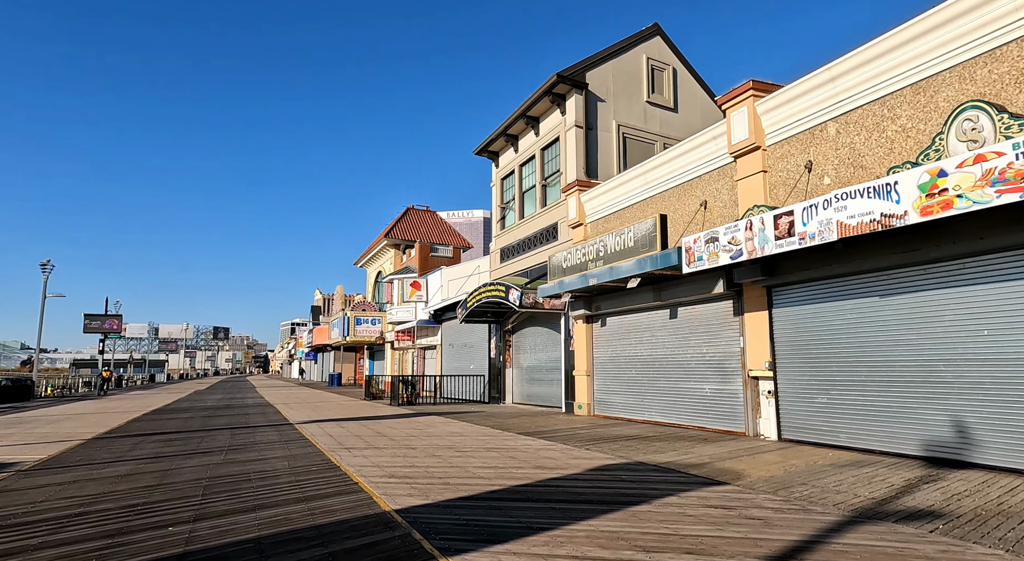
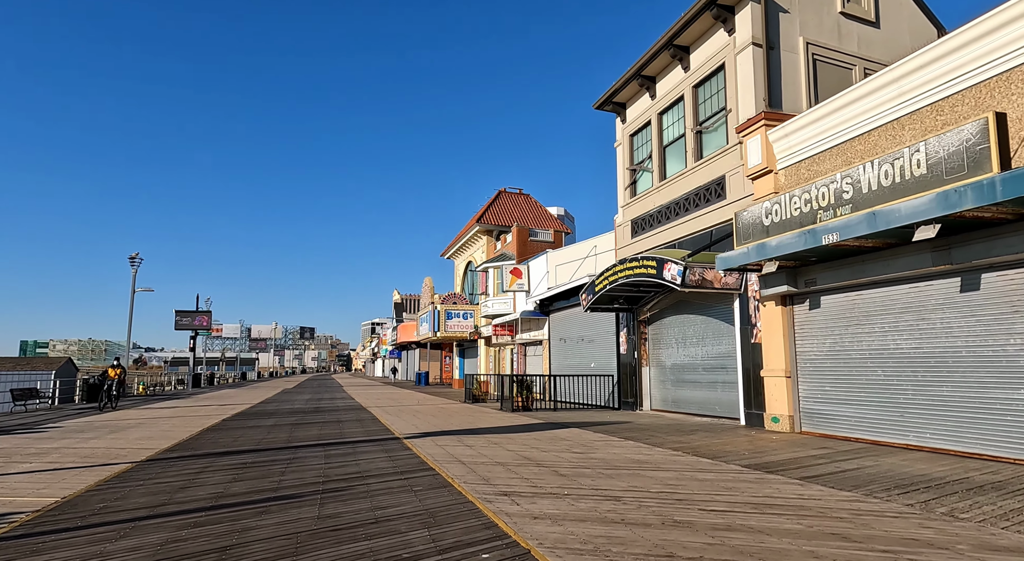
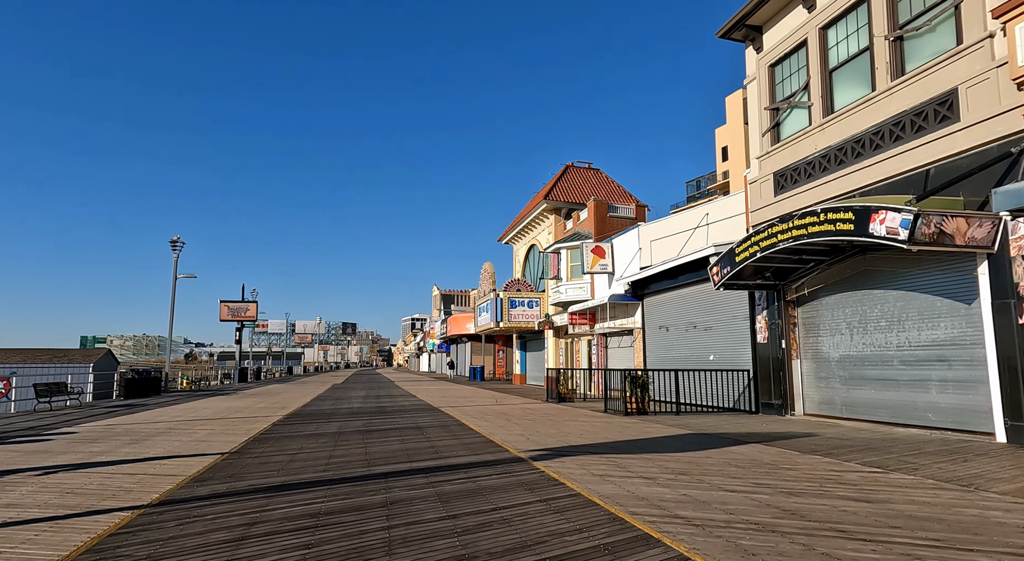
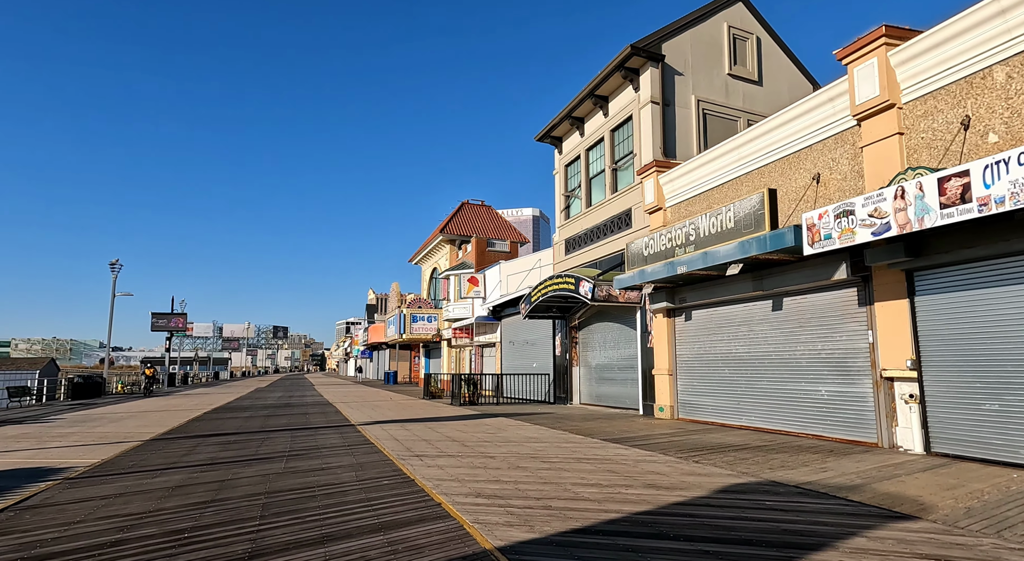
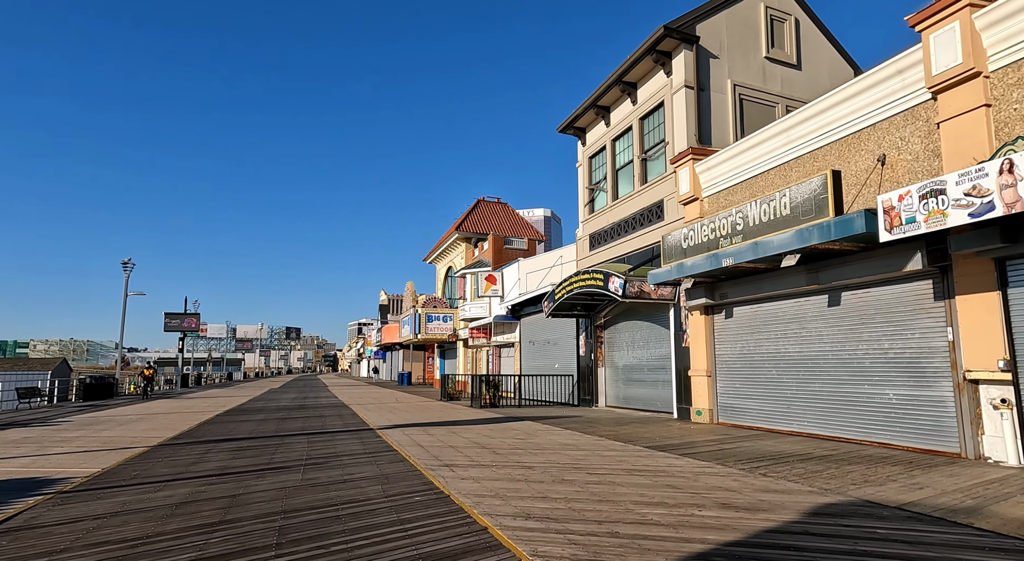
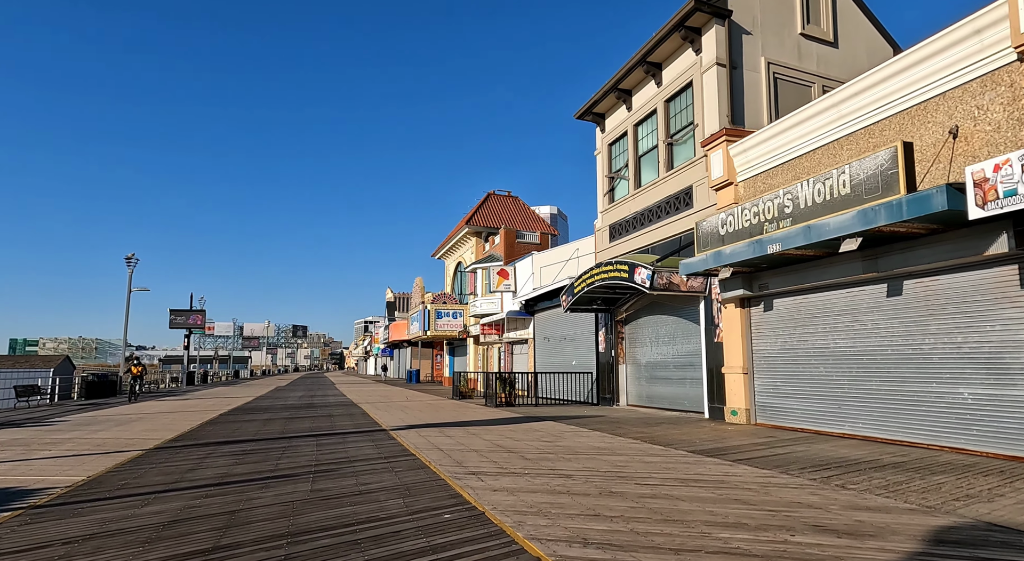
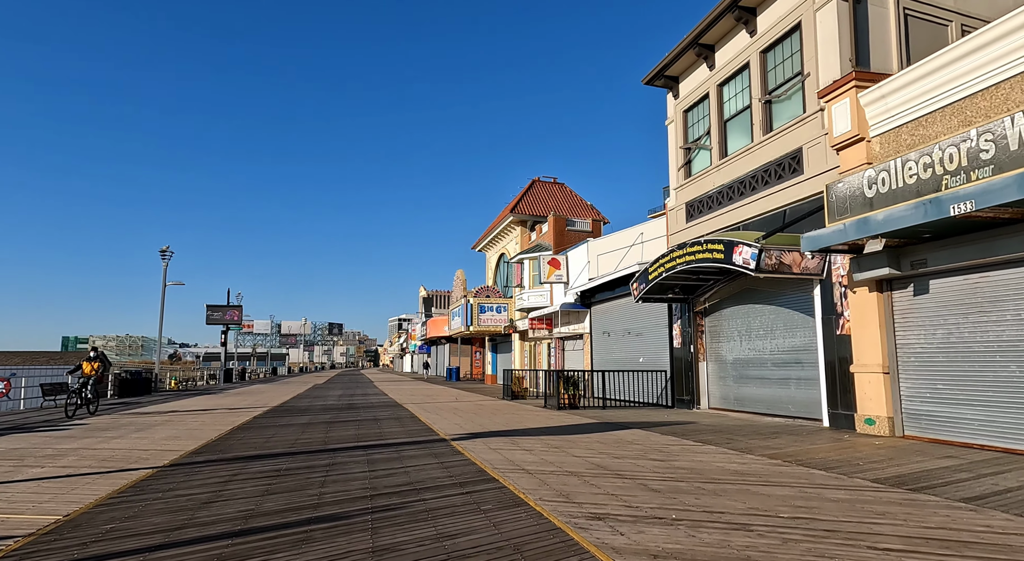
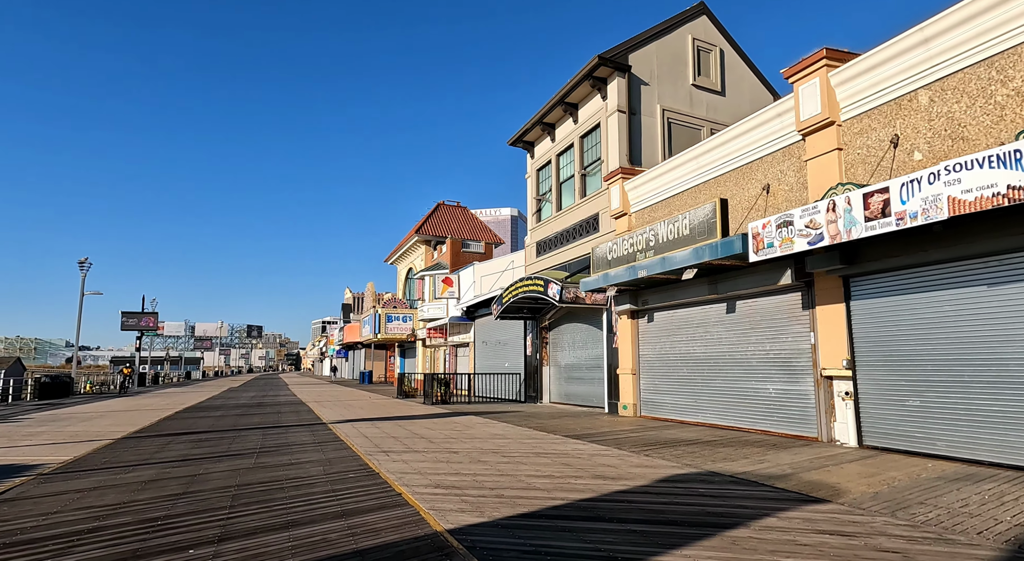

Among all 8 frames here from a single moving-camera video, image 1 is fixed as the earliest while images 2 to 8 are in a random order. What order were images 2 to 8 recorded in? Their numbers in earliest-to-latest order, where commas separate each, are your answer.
8, 4, 5, 6, 2, 7, 3
